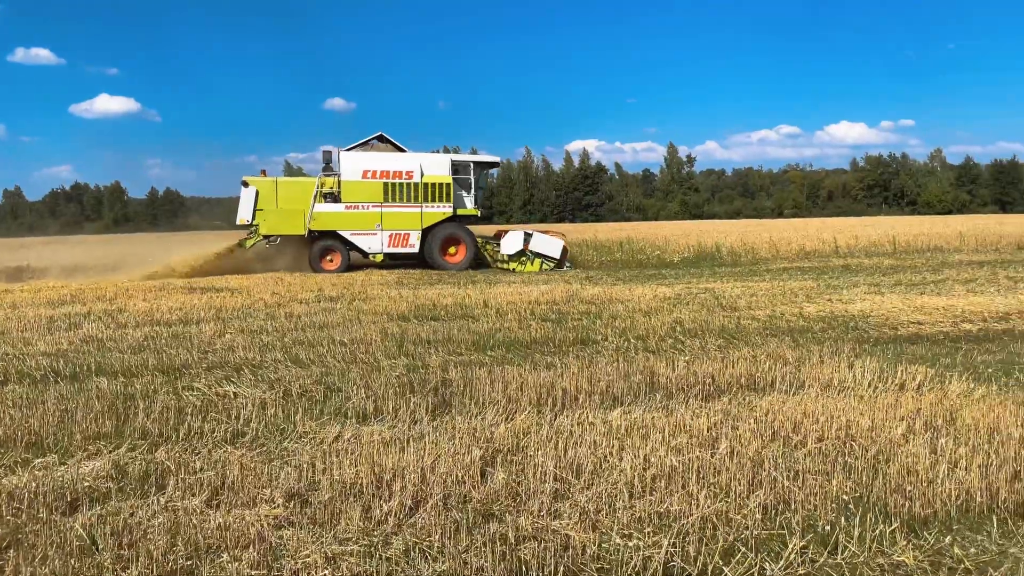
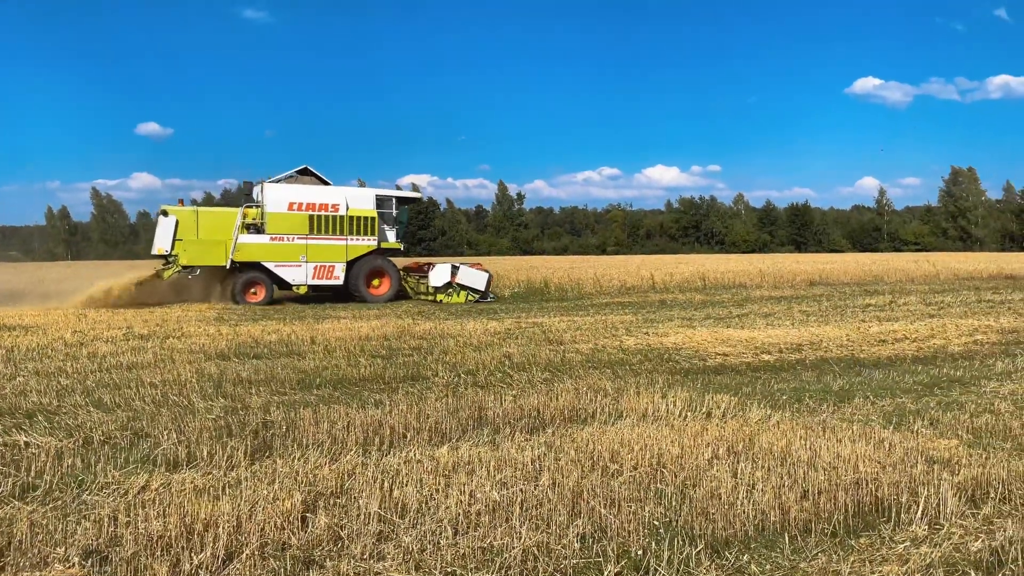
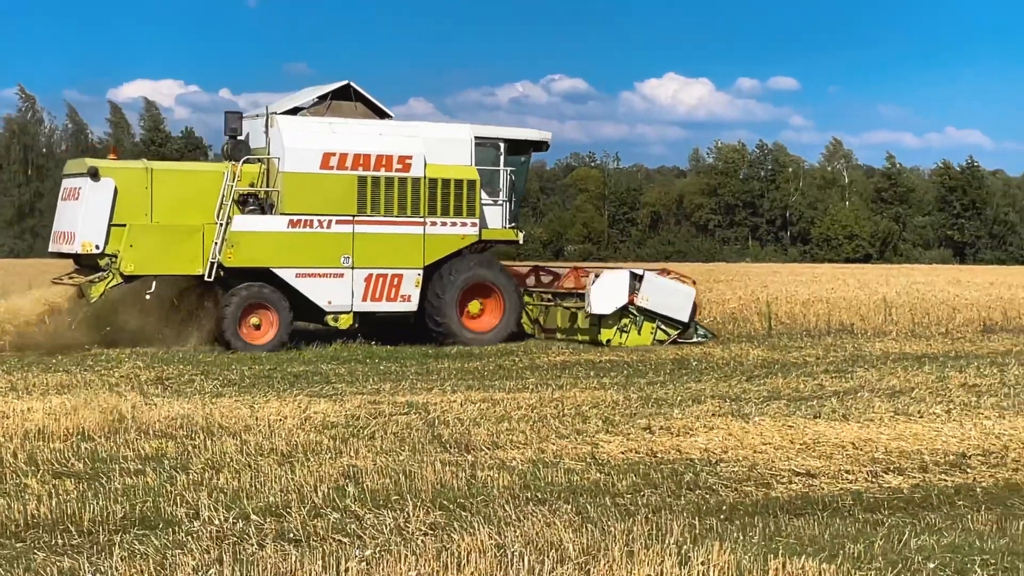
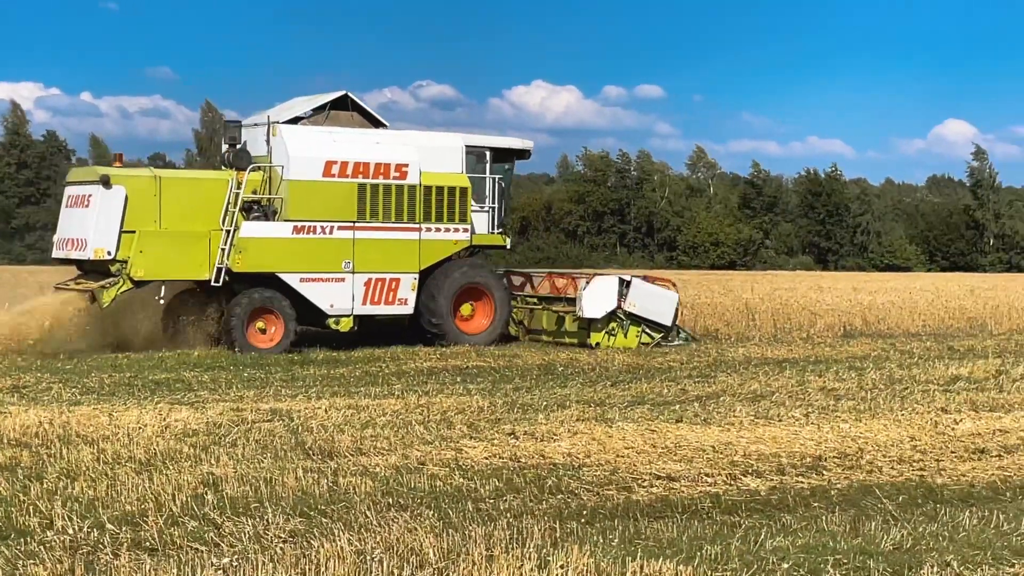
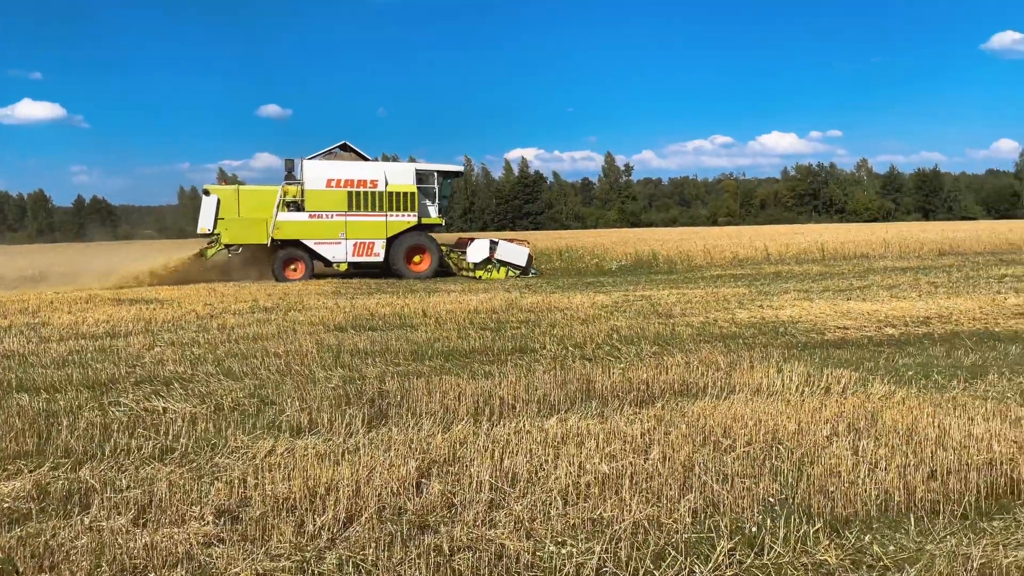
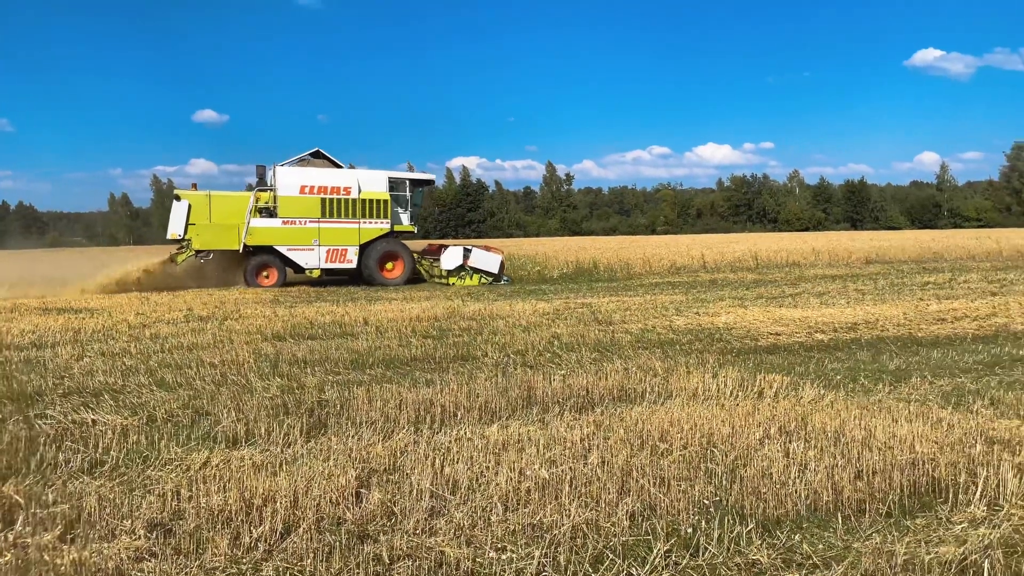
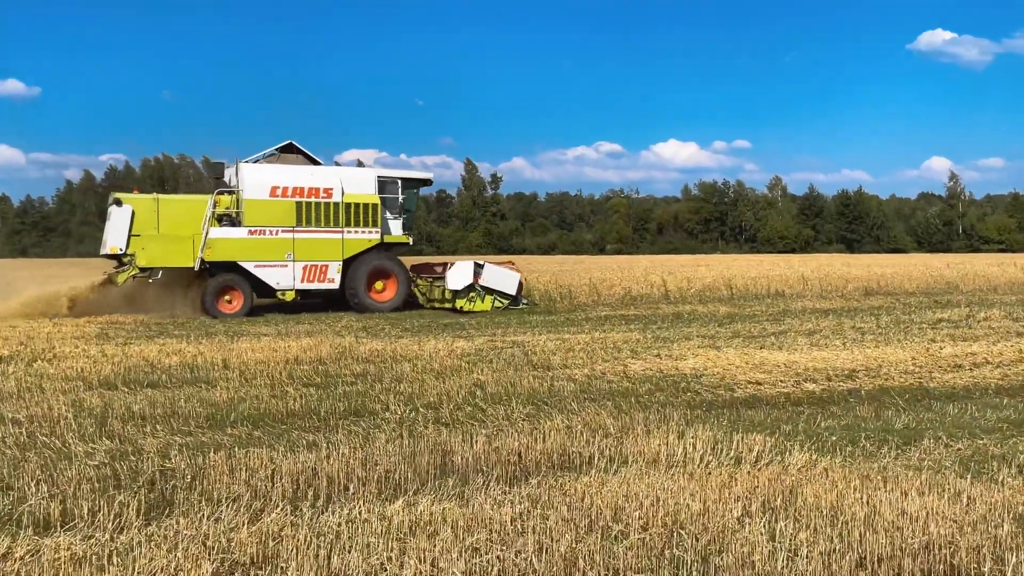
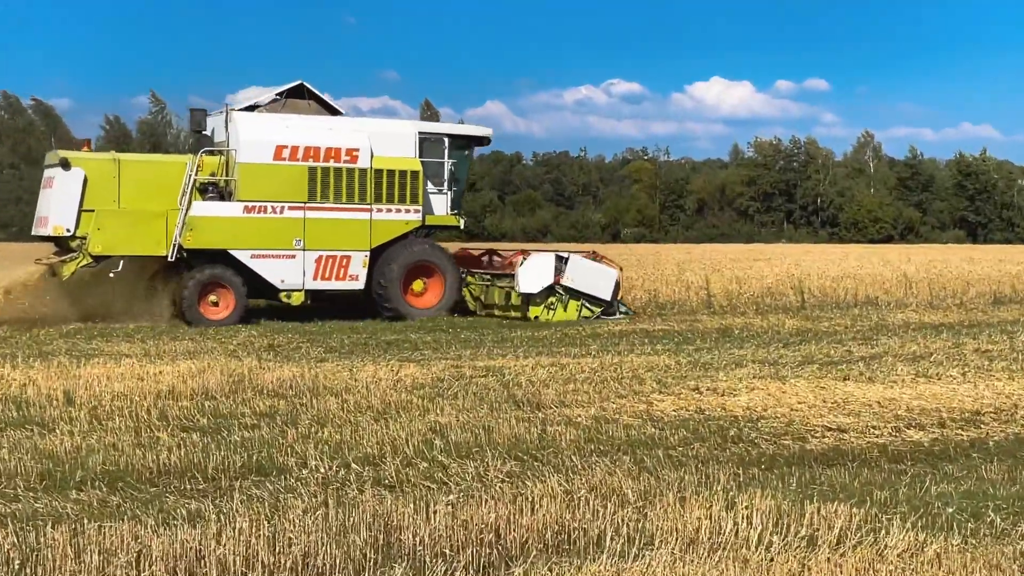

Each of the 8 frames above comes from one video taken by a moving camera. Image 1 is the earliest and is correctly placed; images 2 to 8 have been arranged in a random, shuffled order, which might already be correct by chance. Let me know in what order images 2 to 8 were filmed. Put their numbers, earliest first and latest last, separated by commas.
5, 6, 2, 7, 8, 3, 4
